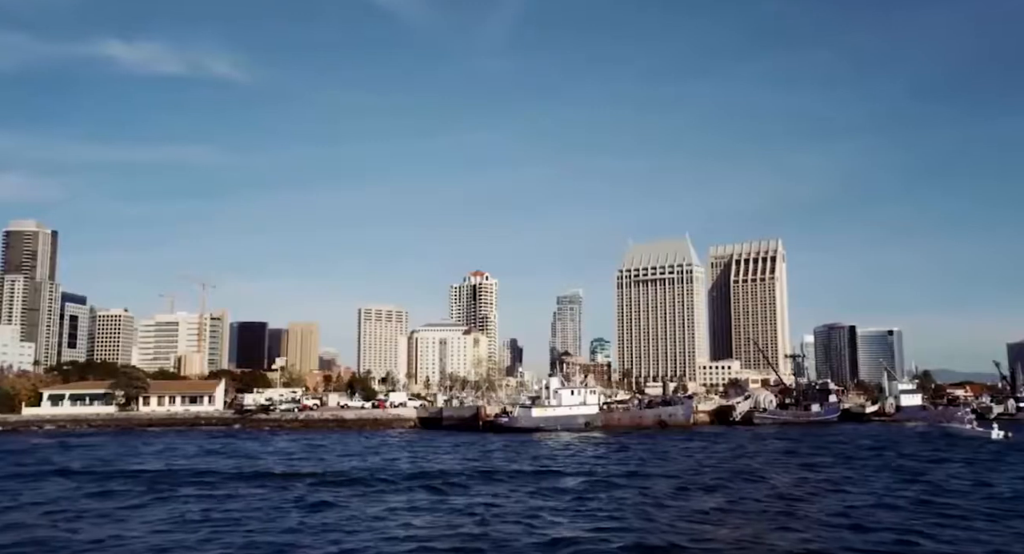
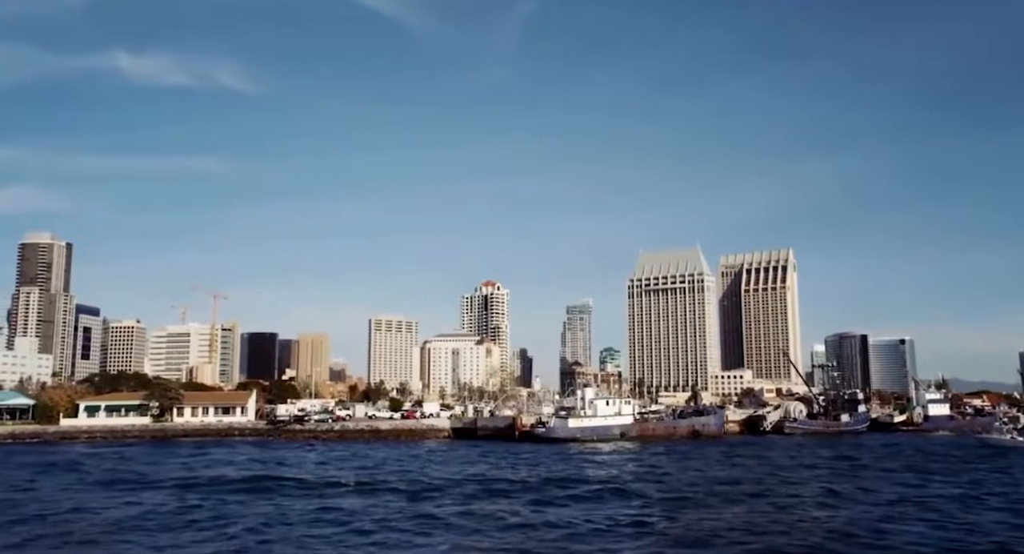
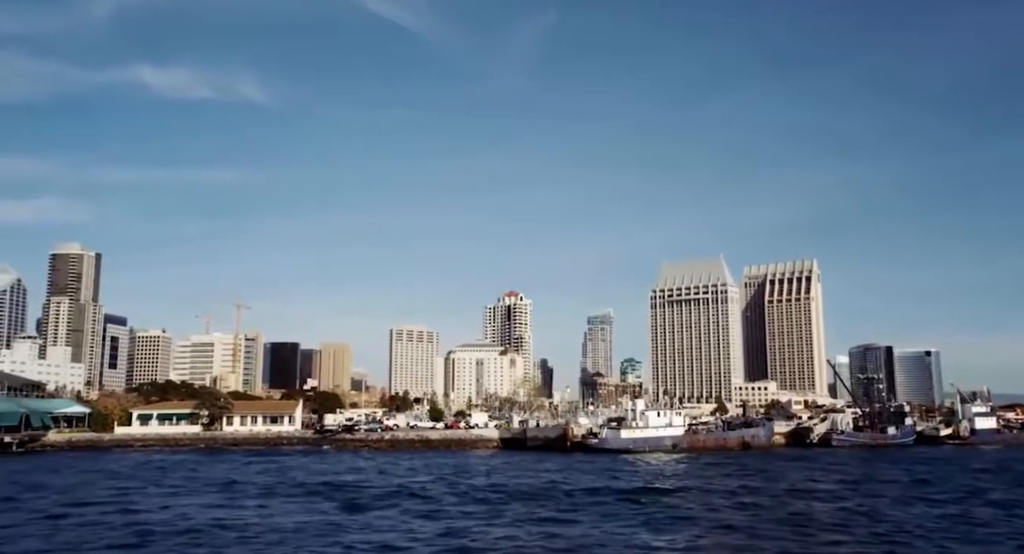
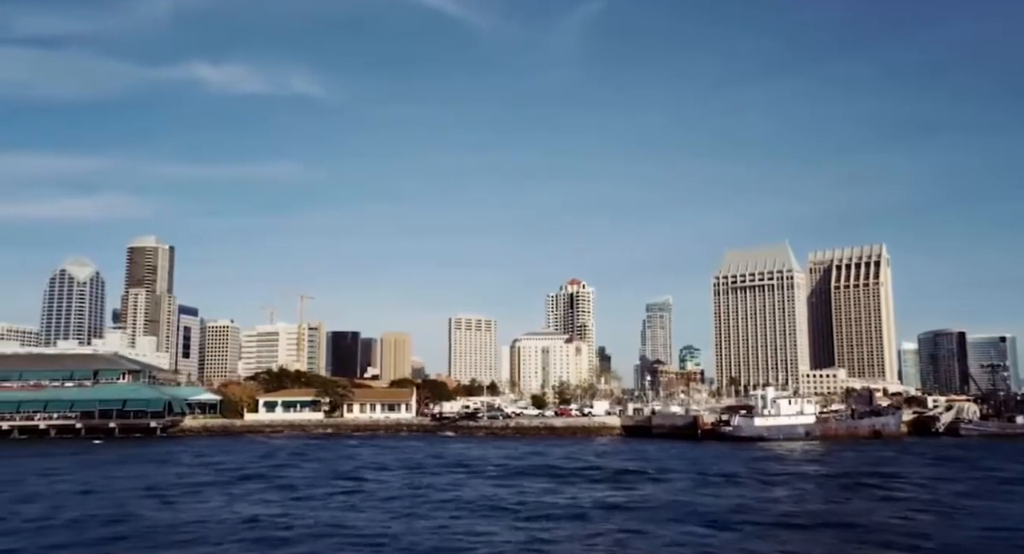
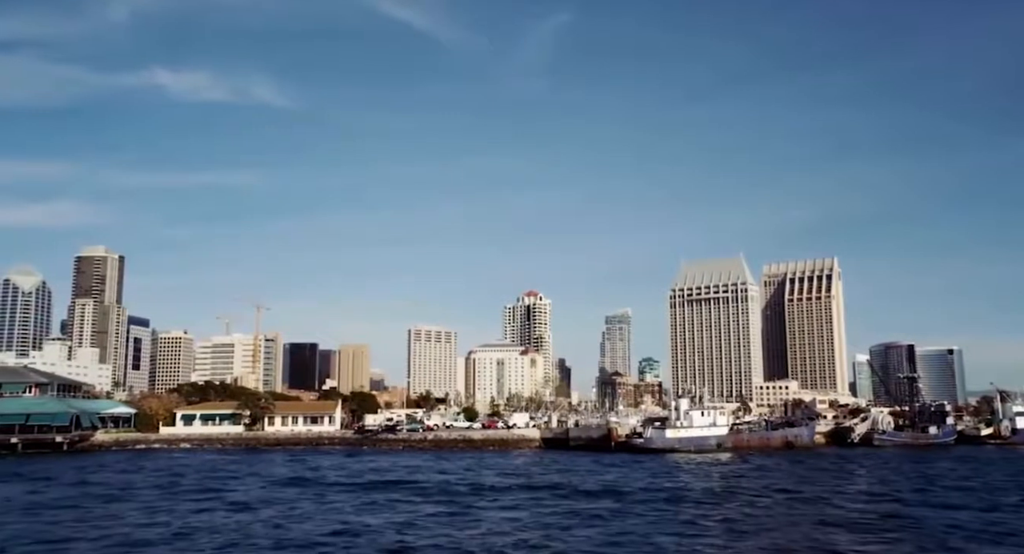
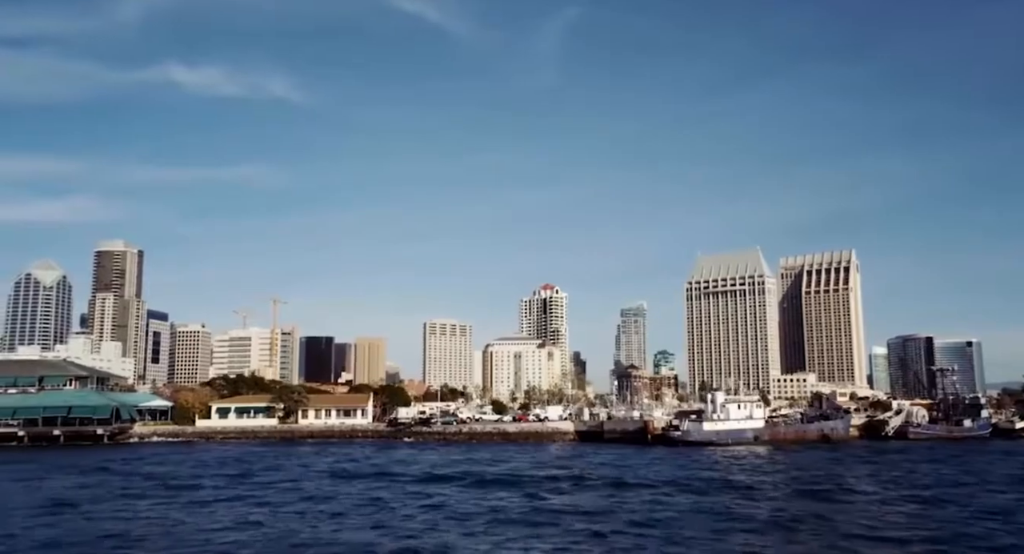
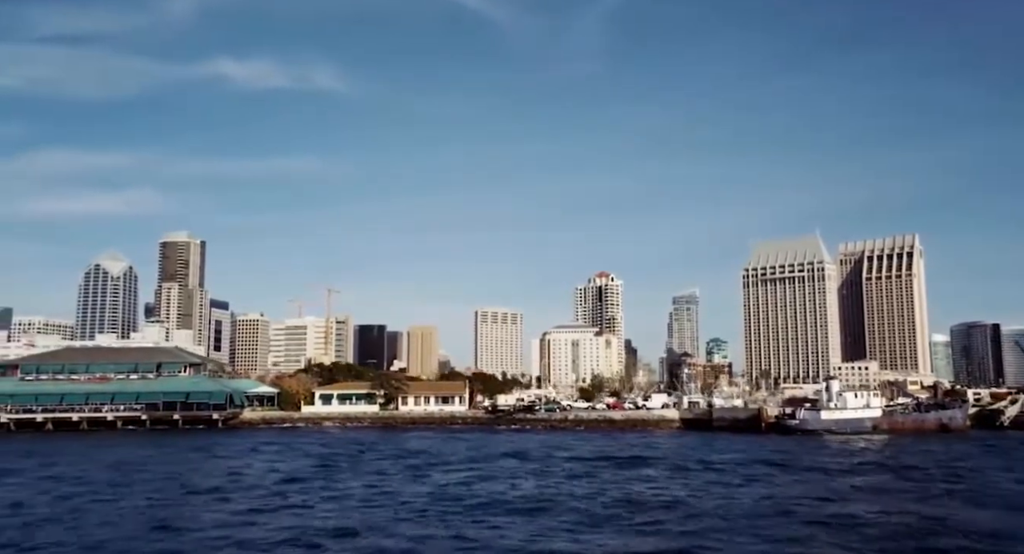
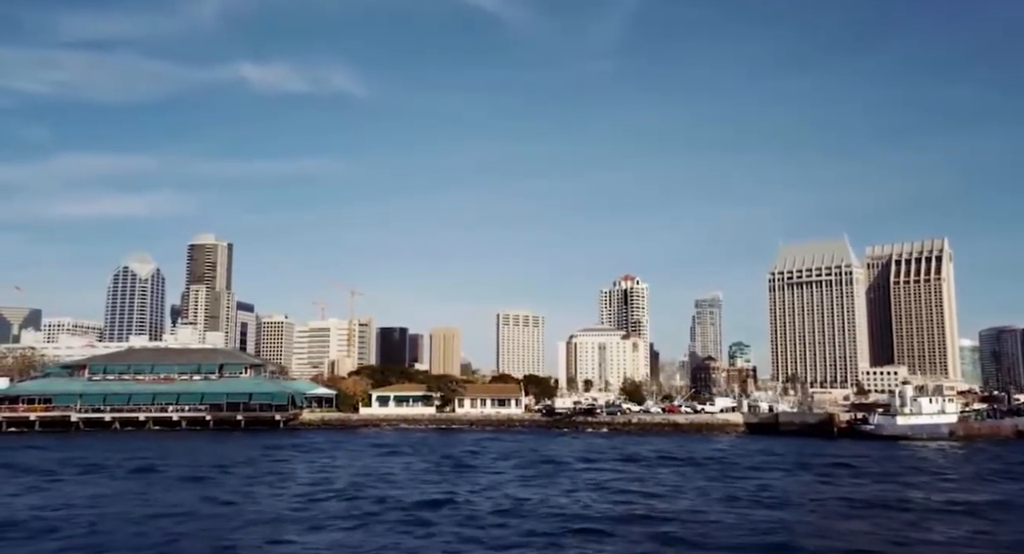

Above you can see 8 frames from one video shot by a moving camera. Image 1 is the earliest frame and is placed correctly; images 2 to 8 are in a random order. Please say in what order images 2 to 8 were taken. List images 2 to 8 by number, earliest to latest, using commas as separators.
2, 3, 5, 6, 4, 7, 8
